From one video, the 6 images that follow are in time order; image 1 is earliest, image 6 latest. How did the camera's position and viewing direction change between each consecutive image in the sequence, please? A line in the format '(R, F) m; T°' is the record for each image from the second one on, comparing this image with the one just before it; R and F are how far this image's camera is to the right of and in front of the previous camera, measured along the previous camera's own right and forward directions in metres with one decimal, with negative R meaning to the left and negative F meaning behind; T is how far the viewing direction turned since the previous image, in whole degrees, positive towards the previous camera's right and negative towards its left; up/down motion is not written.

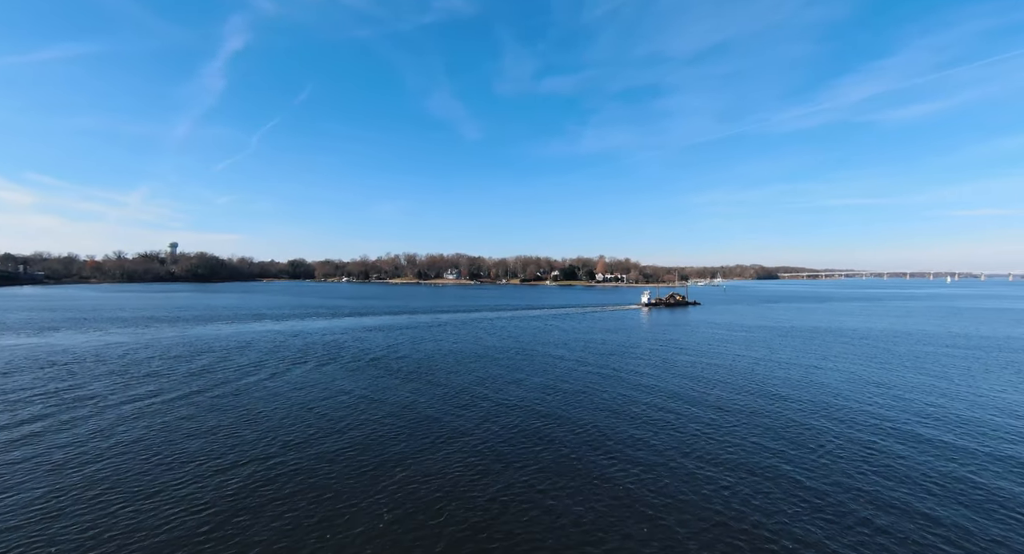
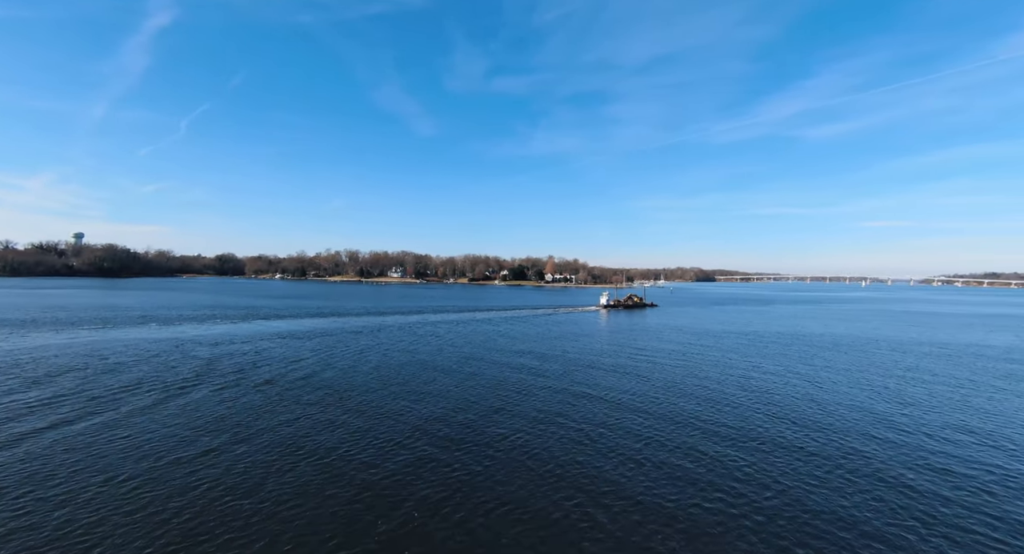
(+0.4, +4.5) m; +7°
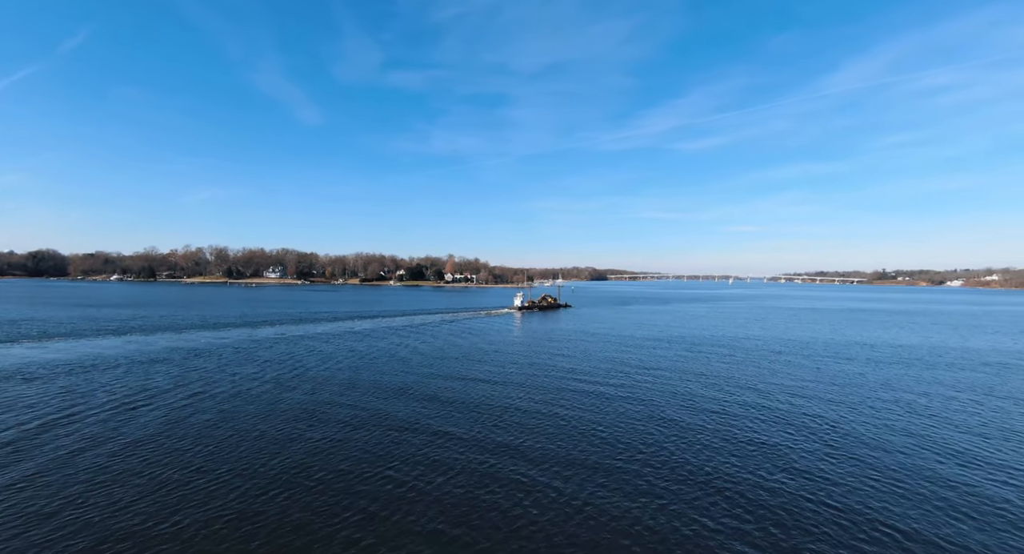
(0.0, +9.0) m; +13°
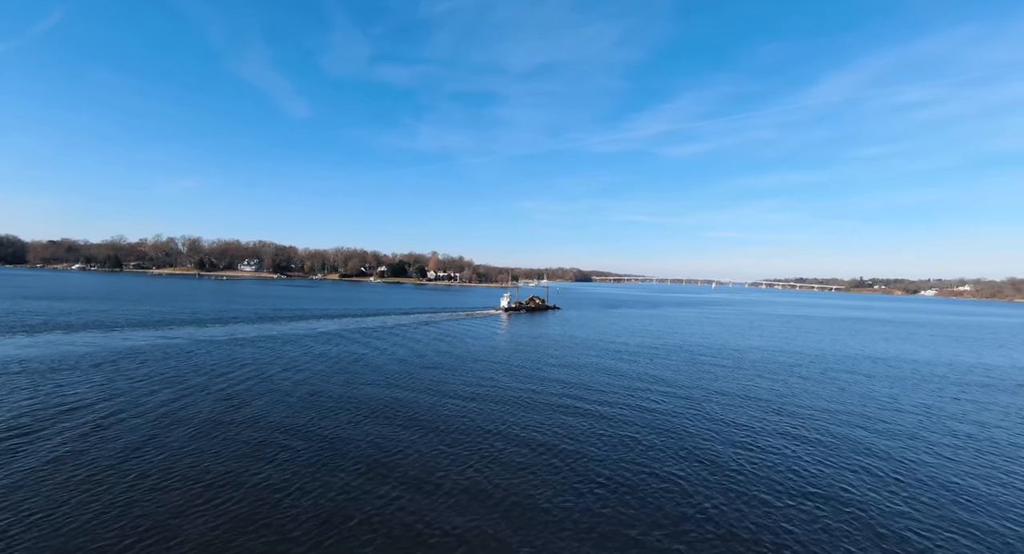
(-0.3, +3.7) m; +2°
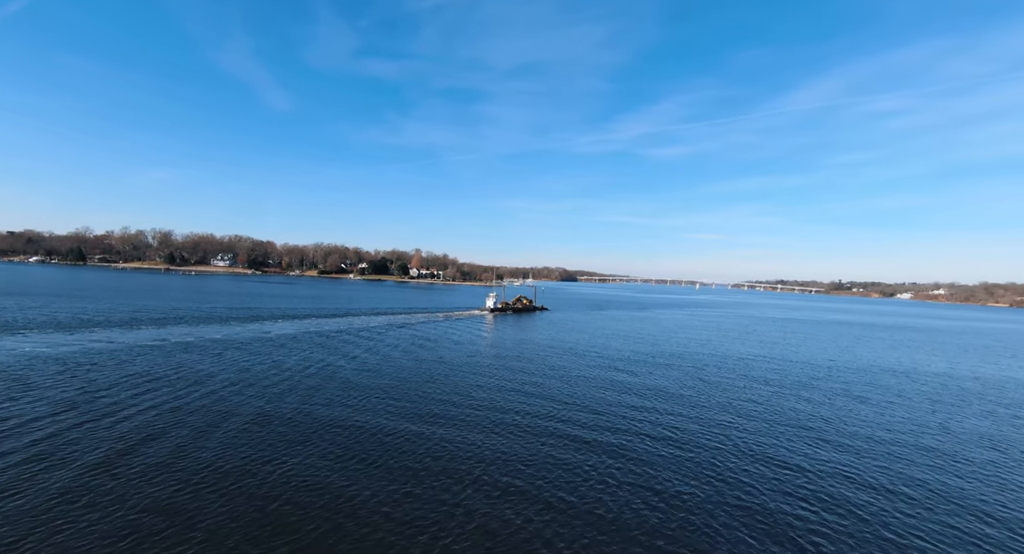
(-0.3, +3.9) m; +2°
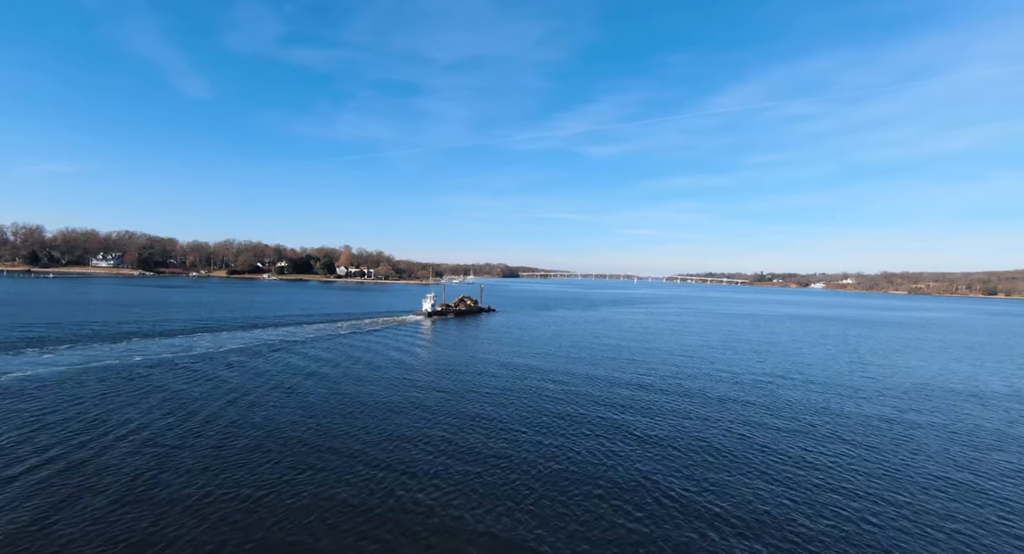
(-0.4, +11.0) m; +8°
